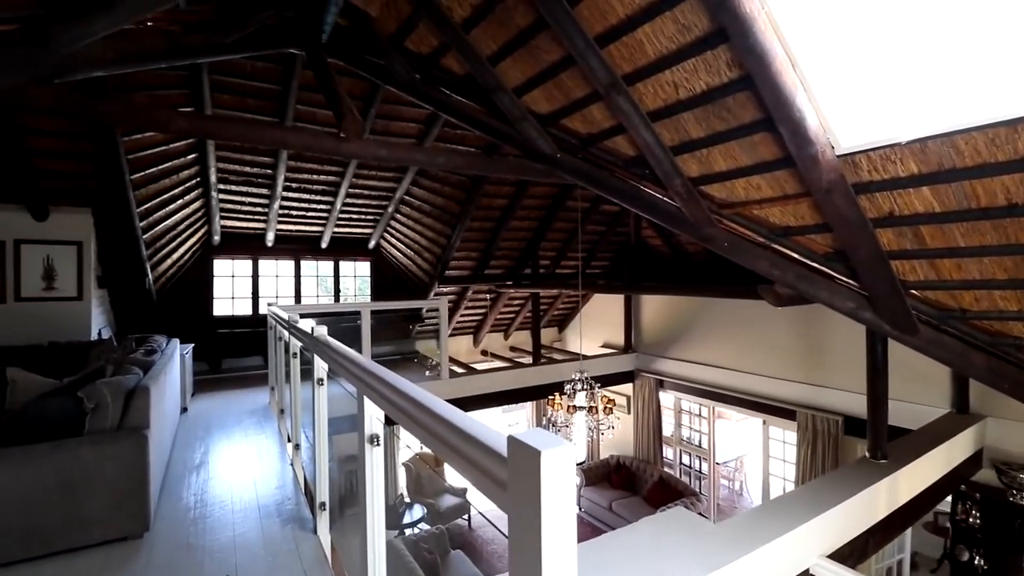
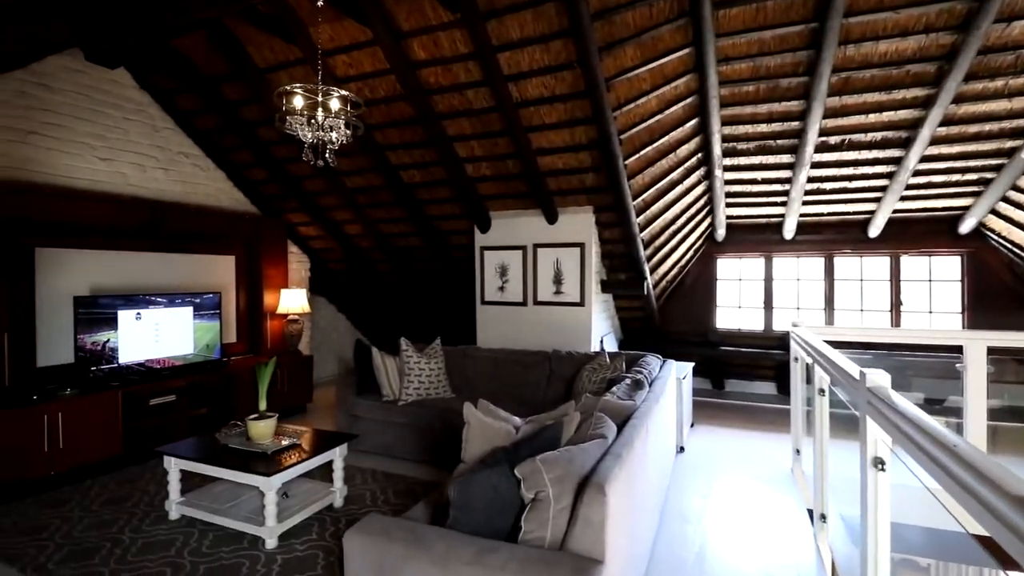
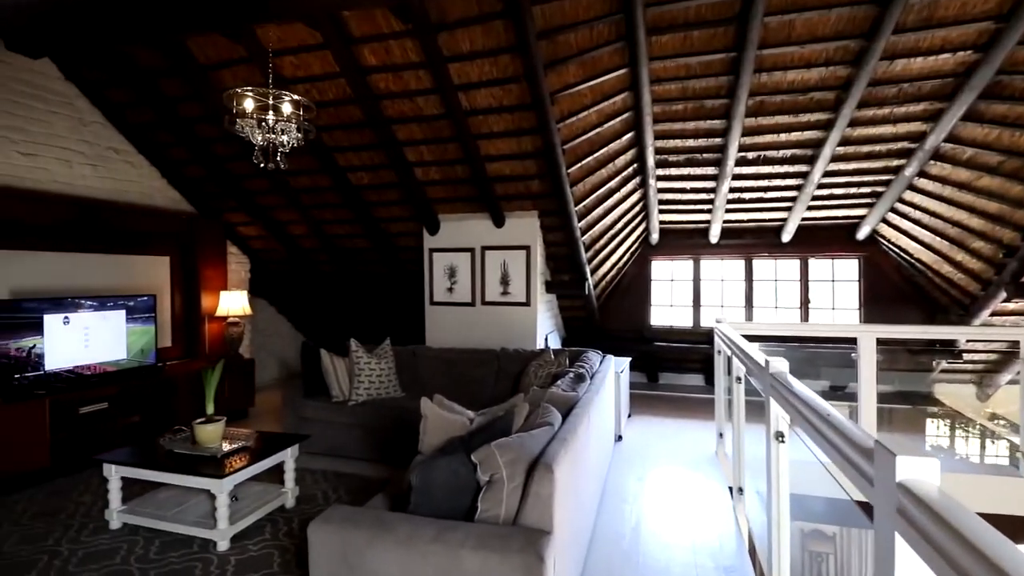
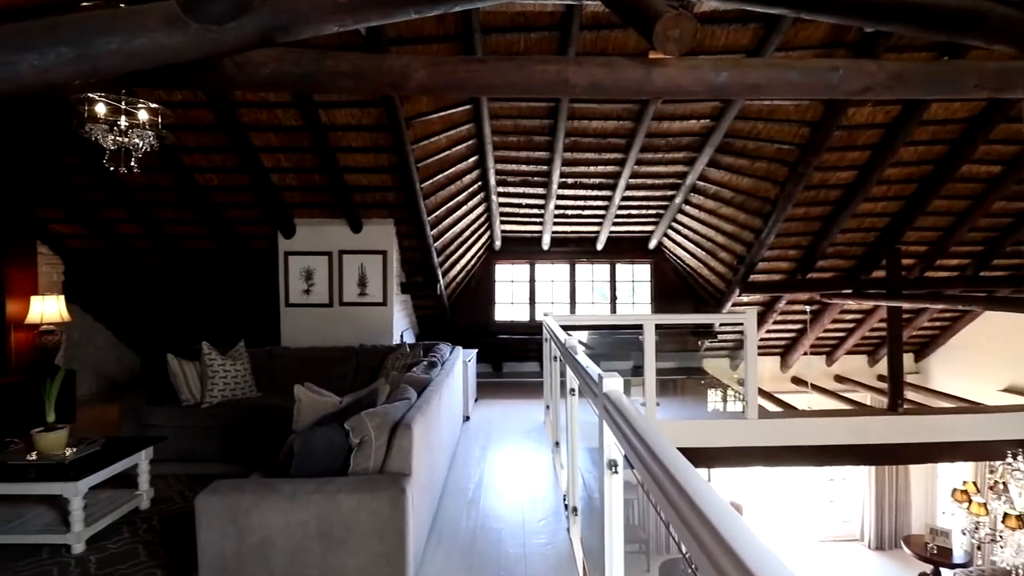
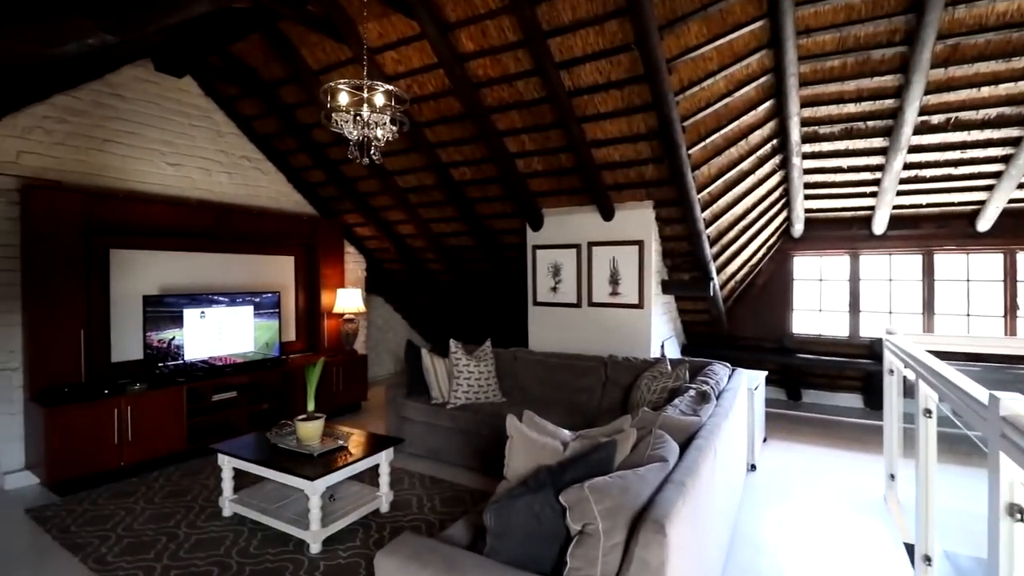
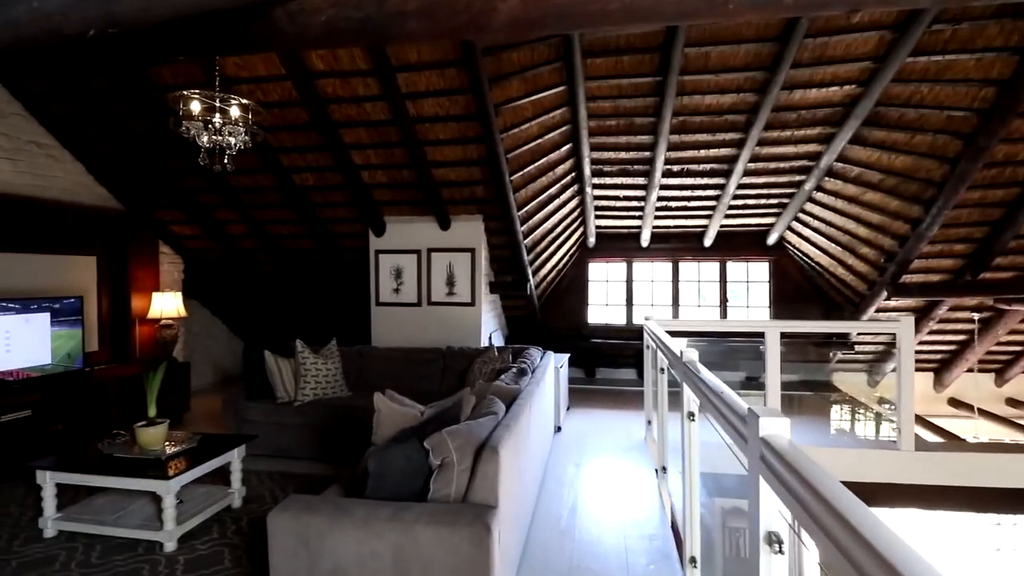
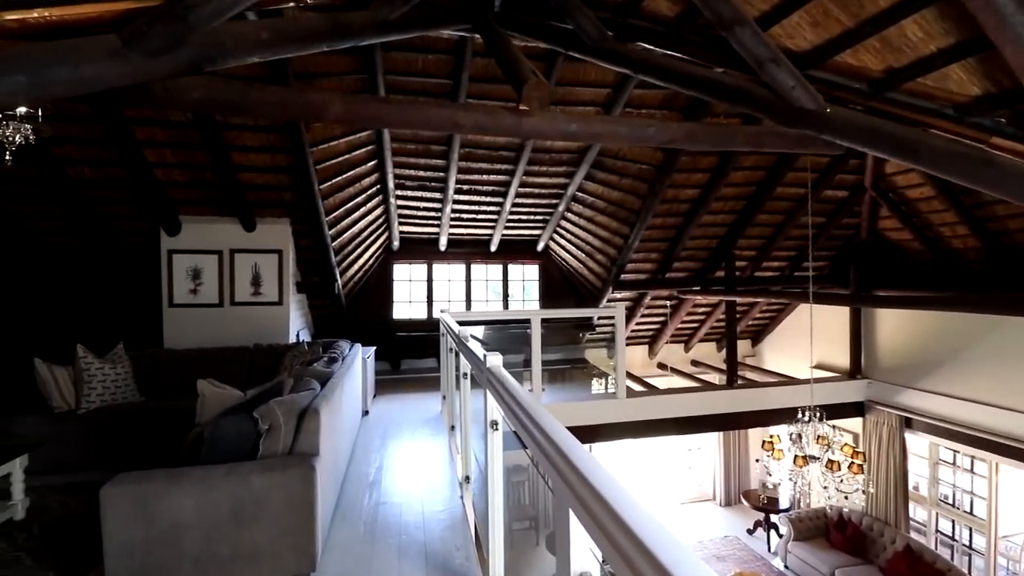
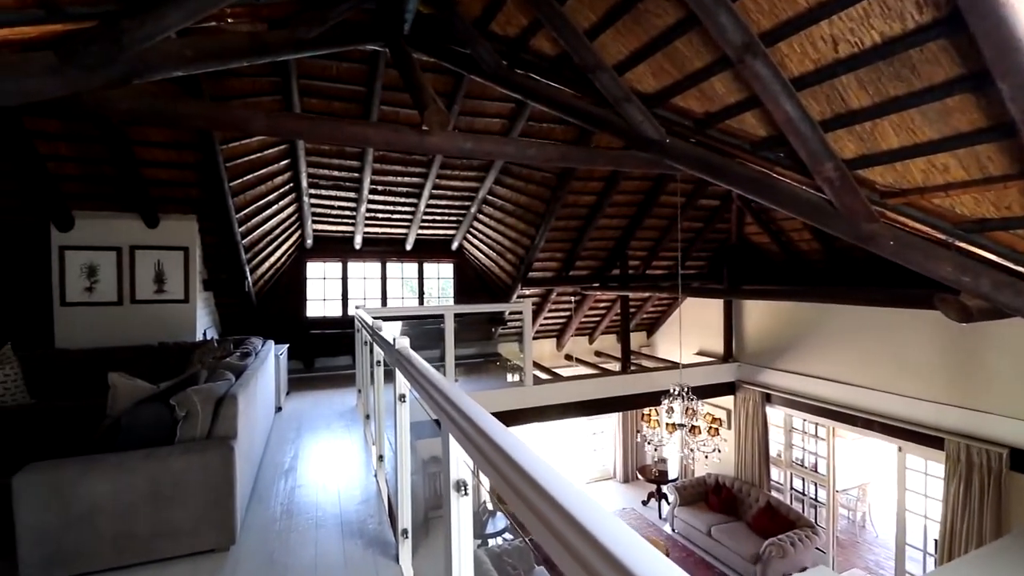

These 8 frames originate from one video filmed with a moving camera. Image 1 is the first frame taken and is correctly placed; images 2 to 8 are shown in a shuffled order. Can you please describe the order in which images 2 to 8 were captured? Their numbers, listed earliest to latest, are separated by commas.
8, 7, 4, 6, 3, 2, 5
